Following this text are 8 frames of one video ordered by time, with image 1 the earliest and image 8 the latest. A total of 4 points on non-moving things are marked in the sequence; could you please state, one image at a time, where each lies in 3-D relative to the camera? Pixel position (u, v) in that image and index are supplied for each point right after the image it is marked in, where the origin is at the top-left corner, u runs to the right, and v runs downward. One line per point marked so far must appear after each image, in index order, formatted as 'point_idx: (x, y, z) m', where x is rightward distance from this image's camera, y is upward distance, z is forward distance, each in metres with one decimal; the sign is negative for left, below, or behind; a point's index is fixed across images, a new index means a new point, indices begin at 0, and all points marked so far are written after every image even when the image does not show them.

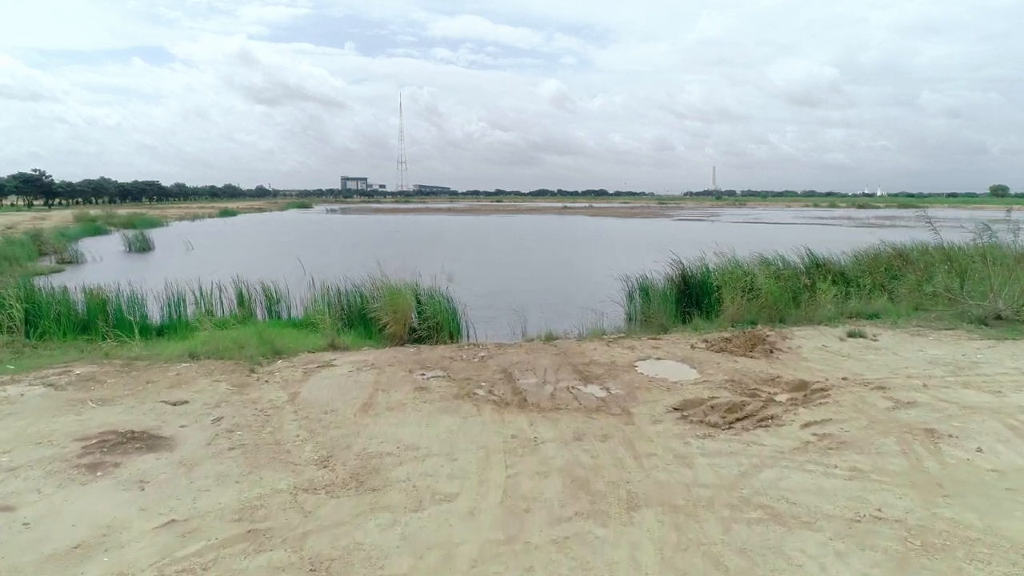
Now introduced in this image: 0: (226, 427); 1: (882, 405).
0: (-2.4, -1.1, +6.0) m
1: (+3.4, -1.1, +6.7) m
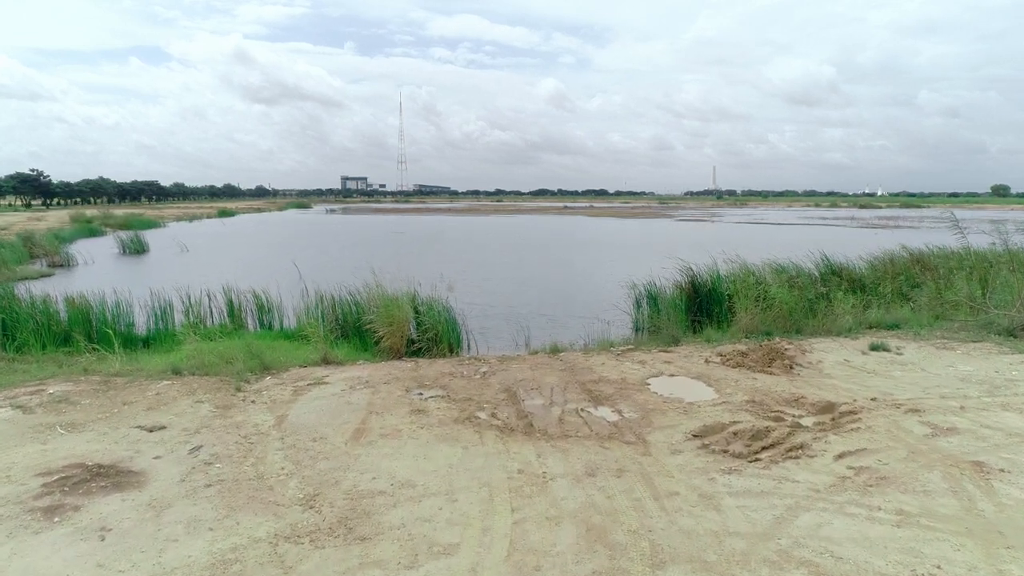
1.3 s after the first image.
0: (-2.3, -1.3, +5.5) m
1: (+3.4, -1.2, +6.1) m
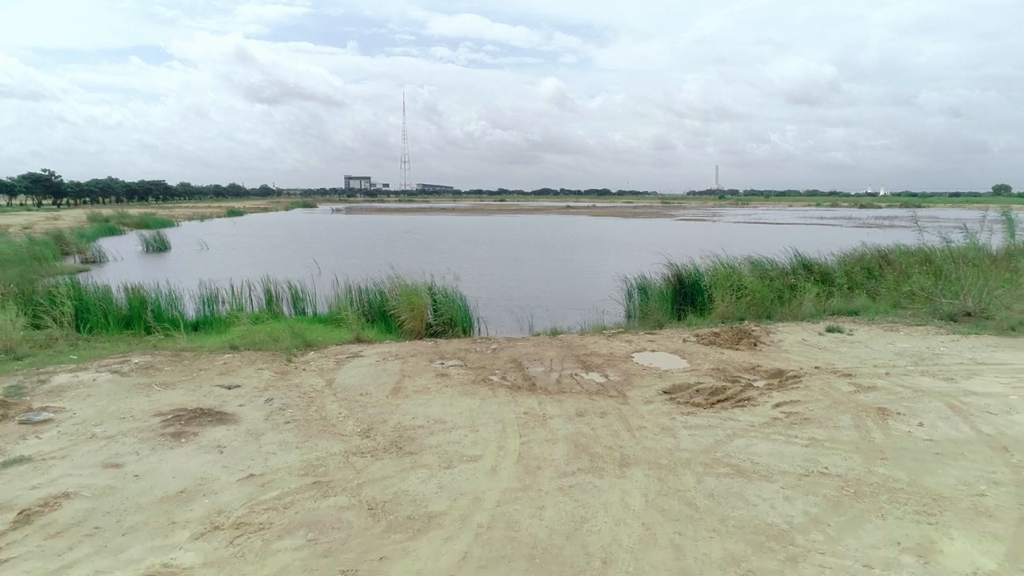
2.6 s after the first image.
0: (-2.3, -1.1, +7.0) m
1: (+3.5, -1.0, +7.6) m
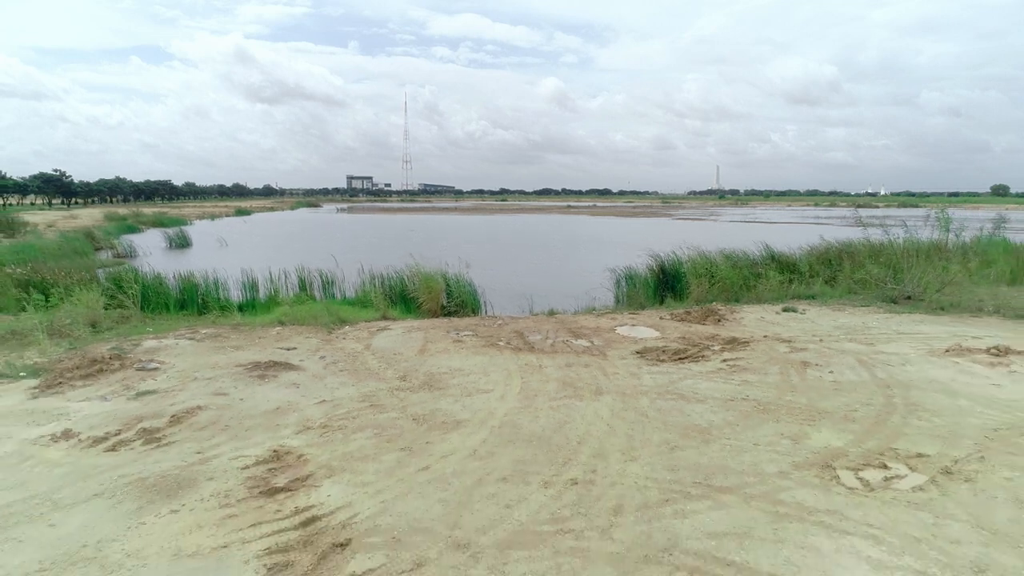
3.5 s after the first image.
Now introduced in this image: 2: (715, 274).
0: (-2.2, -0.9, +8.9) m
1: (+3.6, -0.8, +9.5) m
2: (+4.1, +0.3, +14.7) m
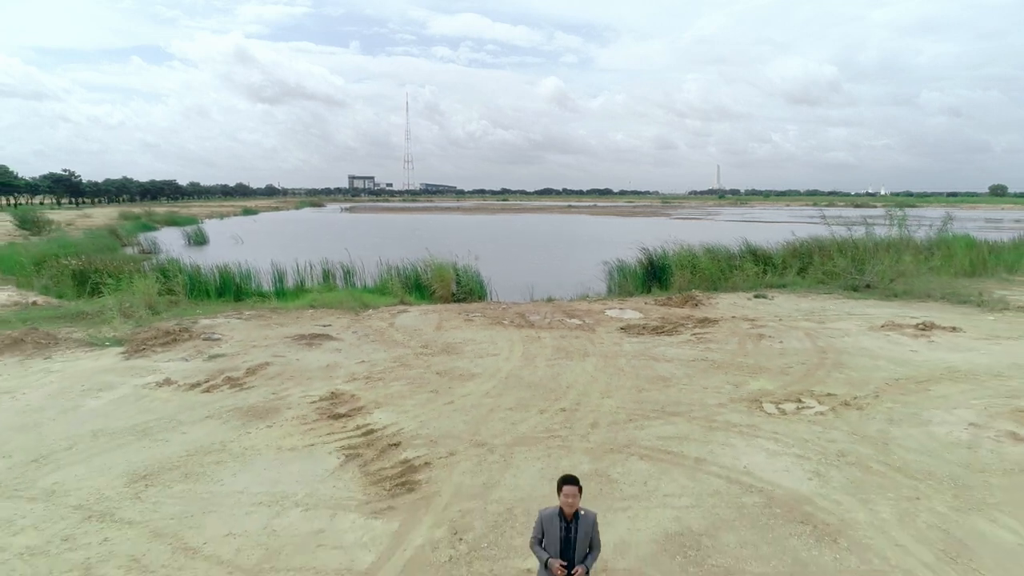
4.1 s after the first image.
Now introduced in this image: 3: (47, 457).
0: (-2.2, -0.7, +10.5) m
1: (+3.6, -0.6, +11.2) m
2: (+4.2, +0.5, +16.3) m
3: (-3.5, -1.2, +5.5) m
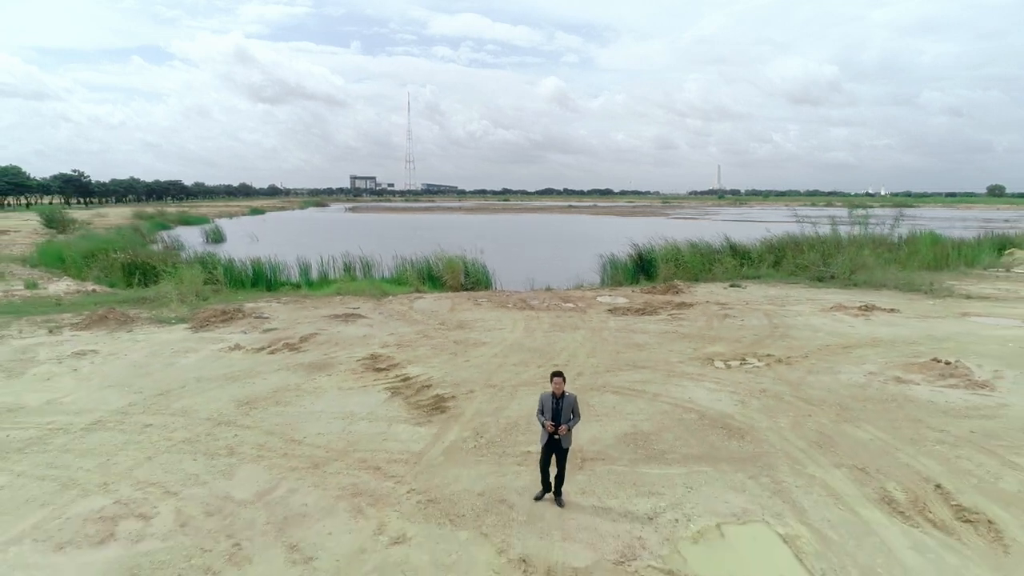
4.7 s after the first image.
0: (-2.1, -0.4, +12.4) m
1: (+3.6, -0.4, +13.0) m
2: (+4.2, +0.7, +18.1) m
3: (-3.4, -1.0, +7.3) m
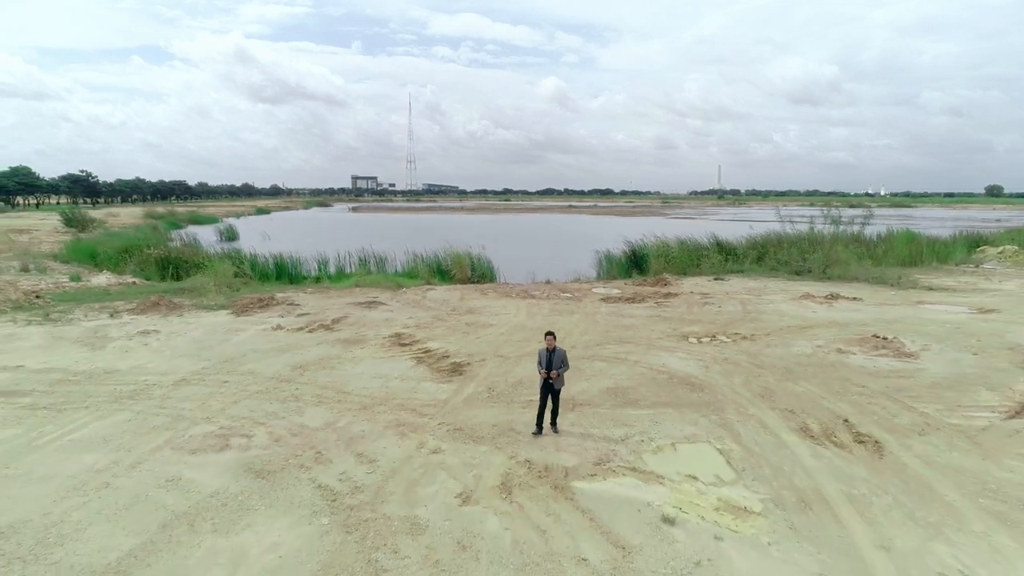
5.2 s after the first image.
0: (-2.1, -0.3, +13.8) m
1: (+3.7, -0.2, +14.5) m
2: (+4.3, +0.9, +19.6) m
3: (-3.4, -0.9, +8.8) m
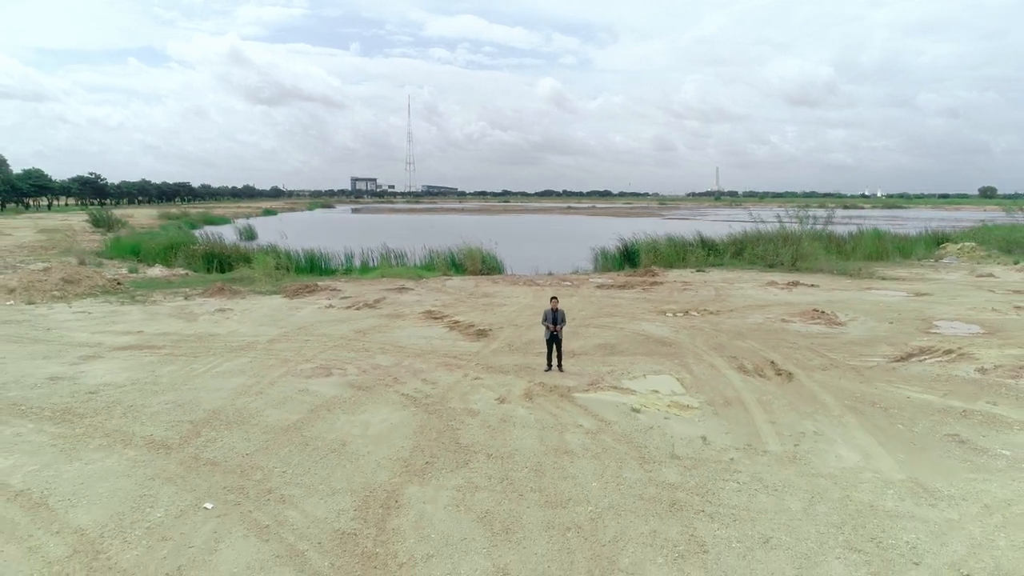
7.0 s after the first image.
0: (-1.9, 0.0, +16.2) m
1: (+3.9, +0.1, +16.8) m
2: (+4.4, +1.1, +22.0) m
3: (-3.2, -0.6, +11.1) m
